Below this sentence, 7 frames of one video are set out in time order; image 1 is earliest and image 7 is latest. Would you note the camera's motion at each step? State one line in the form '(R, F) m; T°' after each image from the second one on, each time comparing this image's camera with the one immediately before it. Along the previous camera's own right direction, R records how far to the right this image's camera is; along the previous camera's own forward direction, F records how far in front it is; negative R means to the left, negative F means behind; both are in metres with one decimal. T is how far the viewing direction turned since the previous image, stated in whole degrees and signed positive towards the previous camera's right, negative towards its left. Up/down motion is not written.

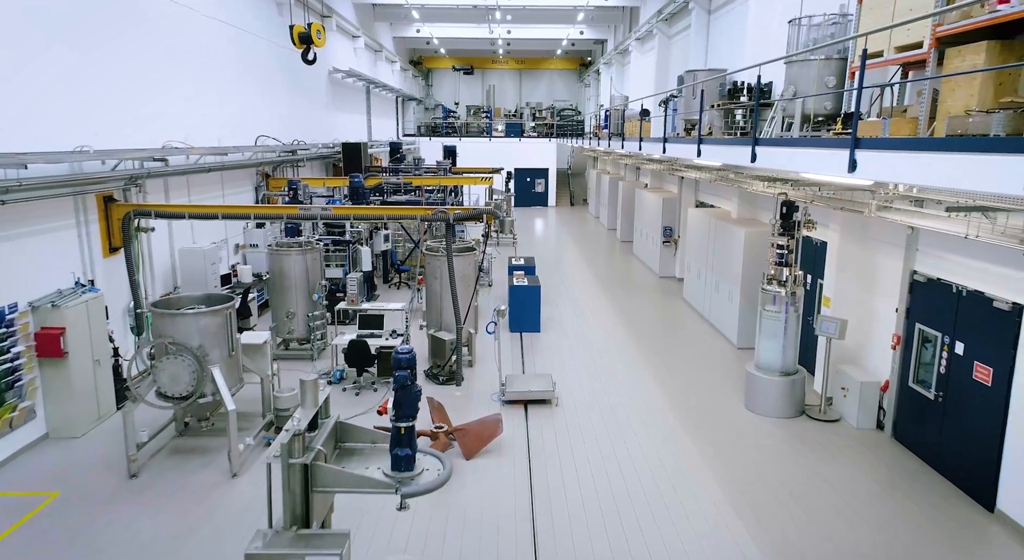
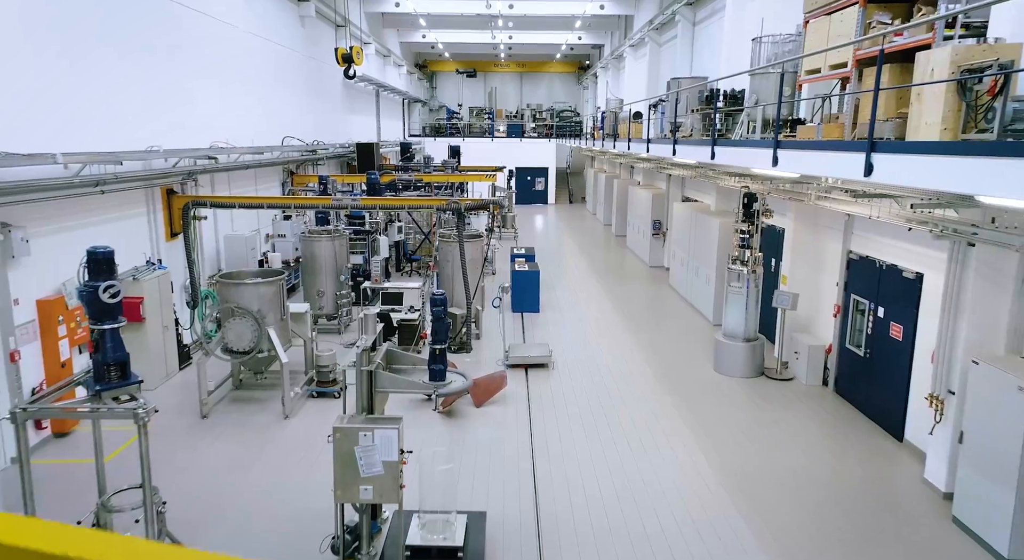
(0.0, -1.2) m; 0°
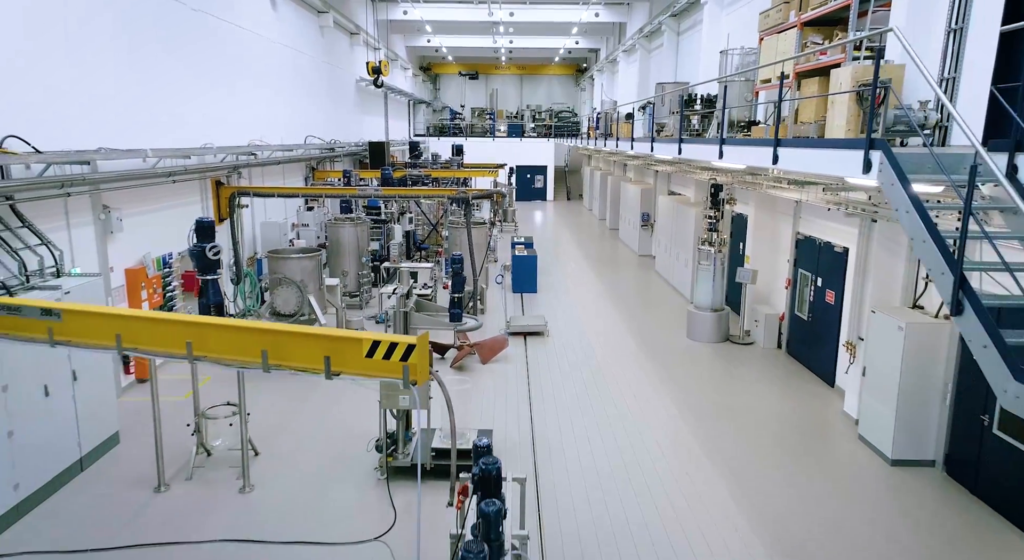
(0.0, -1.3) m; 0°
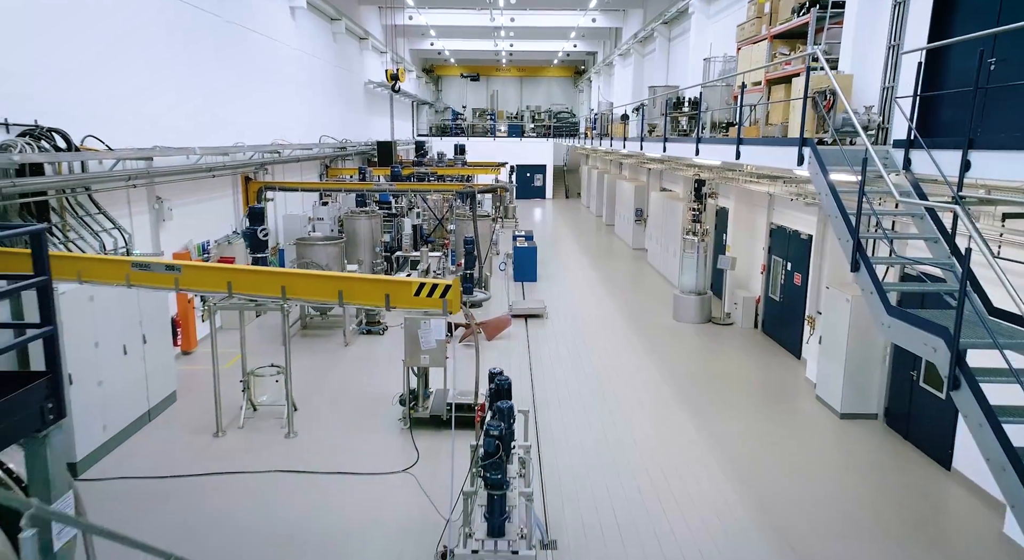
(0.0, -0.9) m; 0°
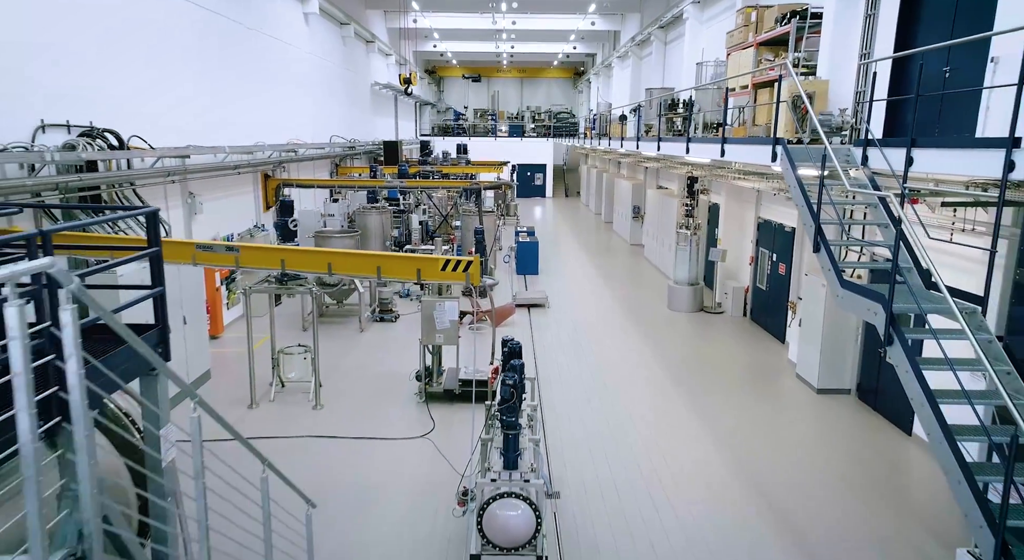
(-0.1, -0.6) m; 0°
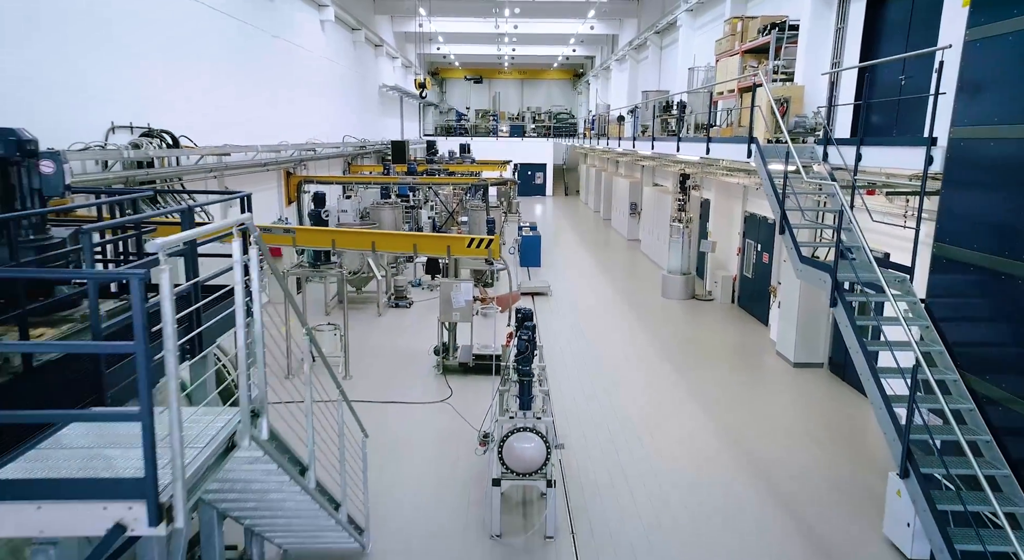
(-0.1, -0.8) m; 0°
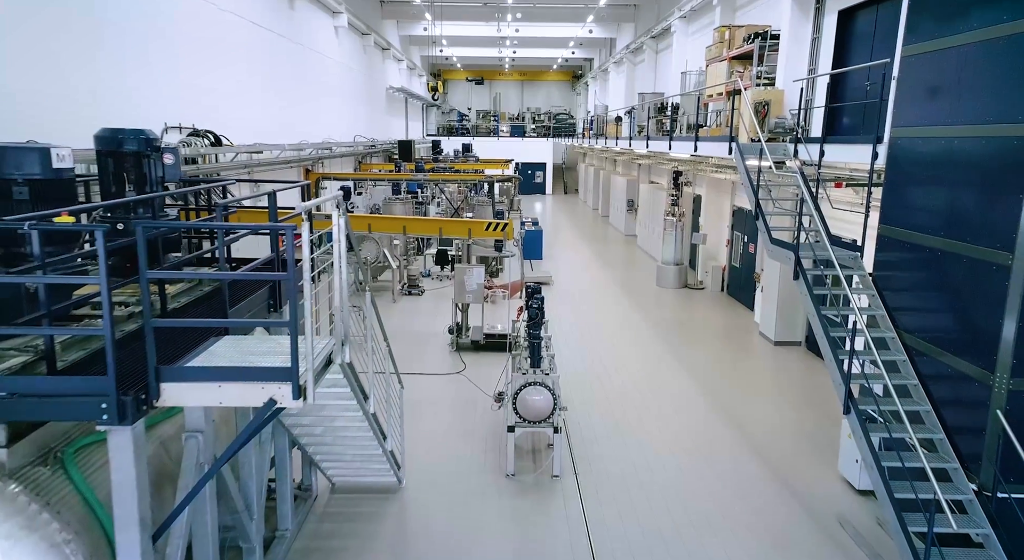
(-0.1, -0.8) m; 0°
